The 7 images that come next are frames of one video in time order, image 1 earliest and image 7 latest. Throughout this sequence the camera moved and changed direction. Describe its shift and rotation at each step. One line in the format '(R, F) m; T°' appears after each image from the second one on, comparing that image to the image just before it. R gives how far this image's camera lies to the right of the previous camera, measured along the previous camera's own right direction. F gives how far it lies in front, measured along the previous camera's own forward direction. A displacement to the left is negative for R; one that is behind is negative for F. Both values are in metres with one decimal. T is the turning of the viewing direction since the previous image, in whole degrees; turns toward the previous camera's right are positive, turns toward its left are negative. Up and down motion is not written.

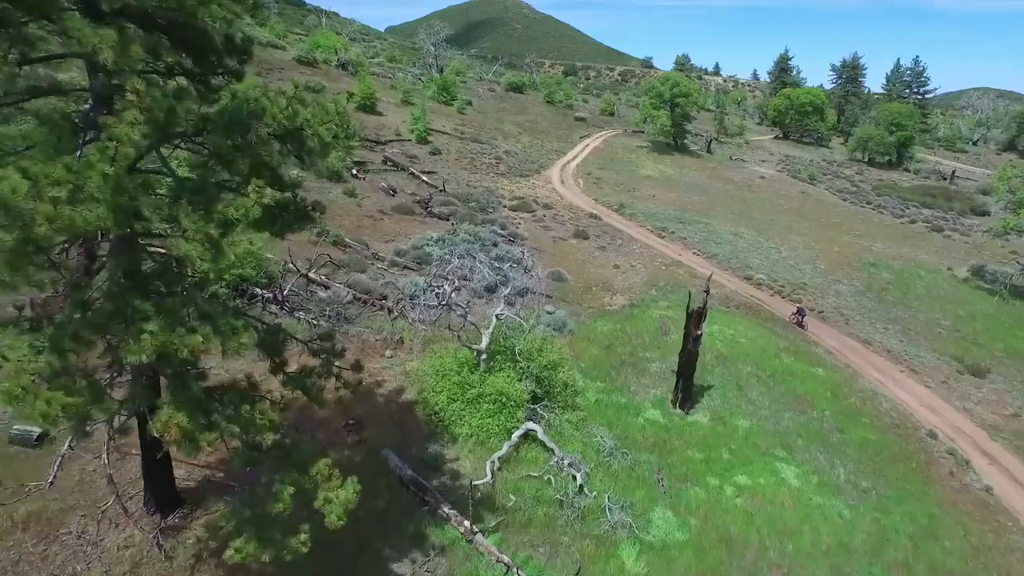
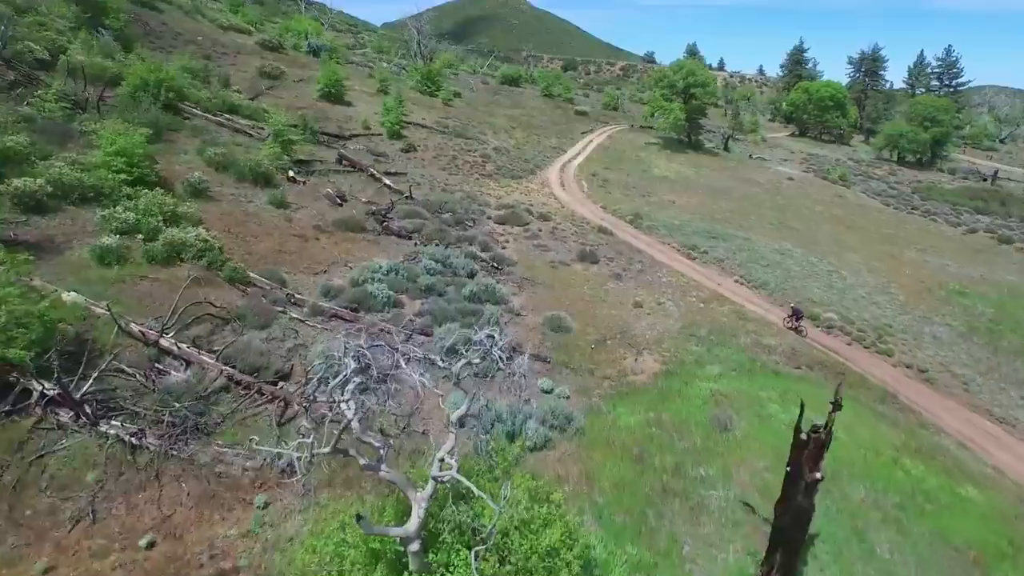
(+0.7, +10.6) m; 0°
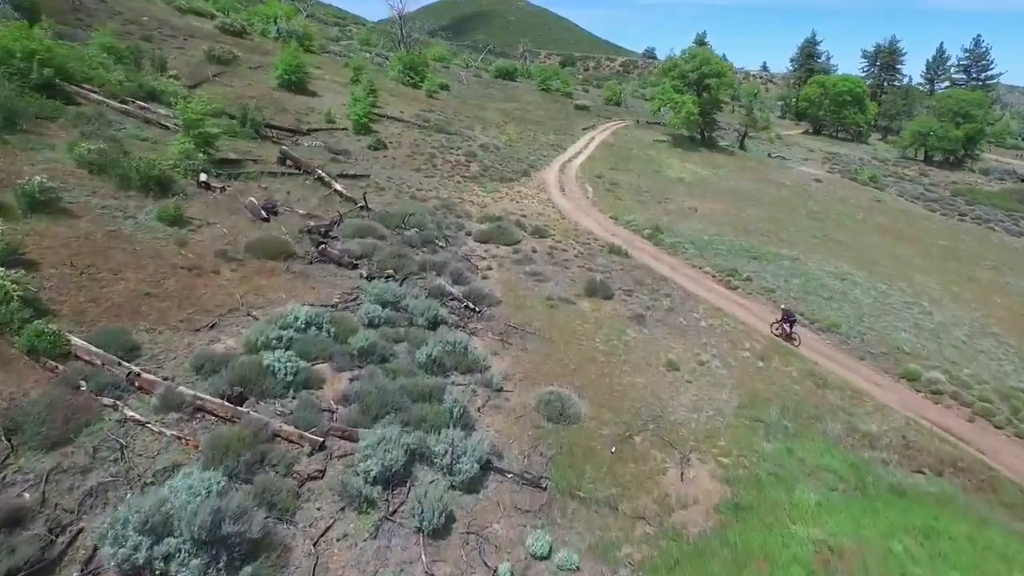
(+0.5, +8.7) m; 0°
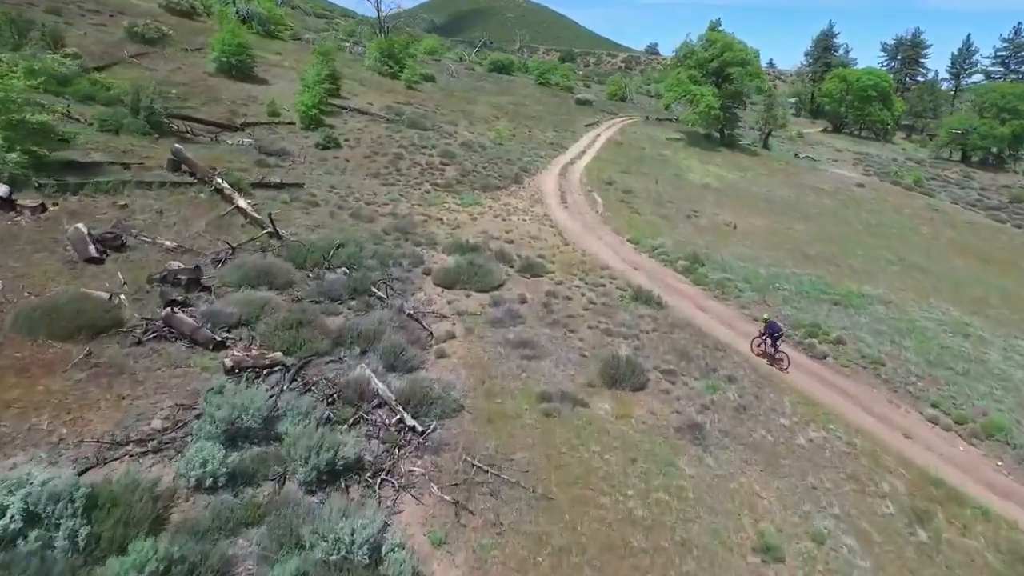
(+0.6, +9.5) m; 0°
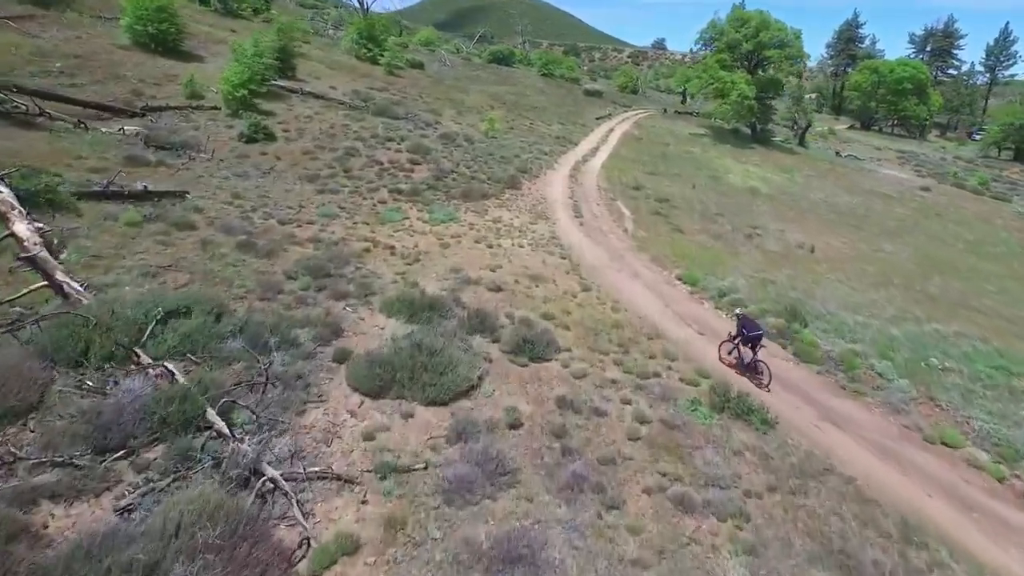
(+0.3, +9.3) m; 0°
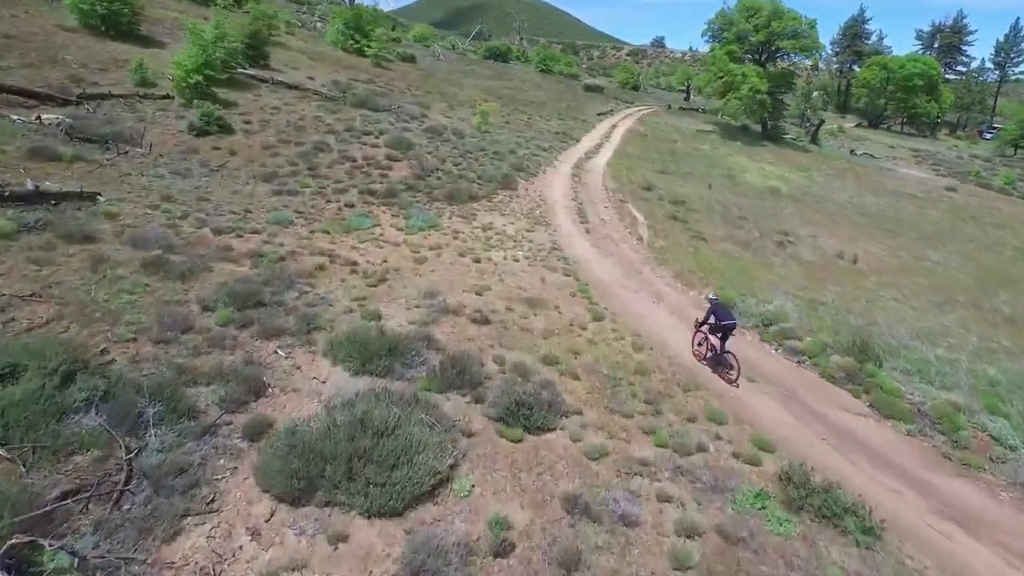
(+0.1, +3.5) m; 0°
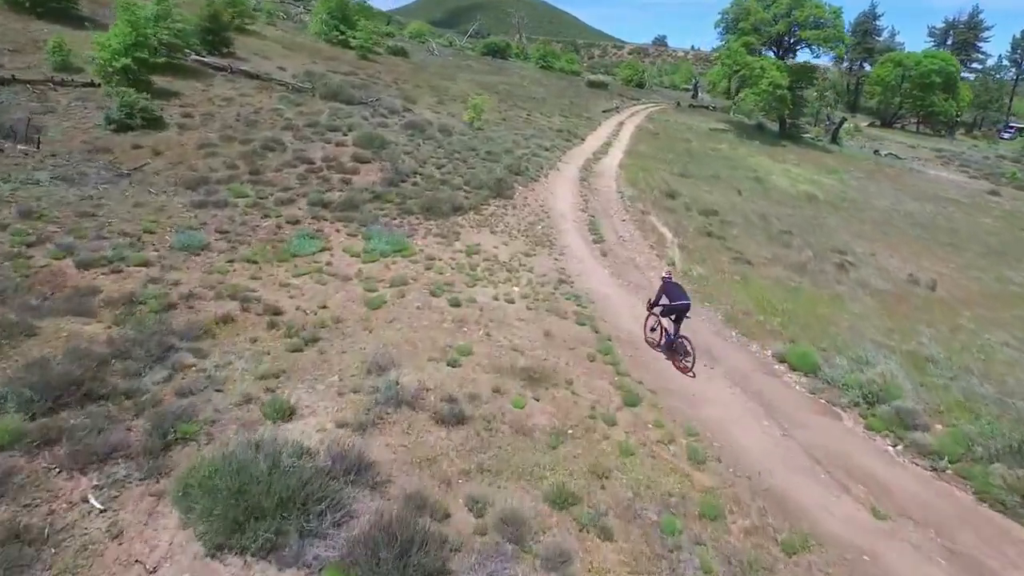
(+0.1, +4.3) m; 0°
